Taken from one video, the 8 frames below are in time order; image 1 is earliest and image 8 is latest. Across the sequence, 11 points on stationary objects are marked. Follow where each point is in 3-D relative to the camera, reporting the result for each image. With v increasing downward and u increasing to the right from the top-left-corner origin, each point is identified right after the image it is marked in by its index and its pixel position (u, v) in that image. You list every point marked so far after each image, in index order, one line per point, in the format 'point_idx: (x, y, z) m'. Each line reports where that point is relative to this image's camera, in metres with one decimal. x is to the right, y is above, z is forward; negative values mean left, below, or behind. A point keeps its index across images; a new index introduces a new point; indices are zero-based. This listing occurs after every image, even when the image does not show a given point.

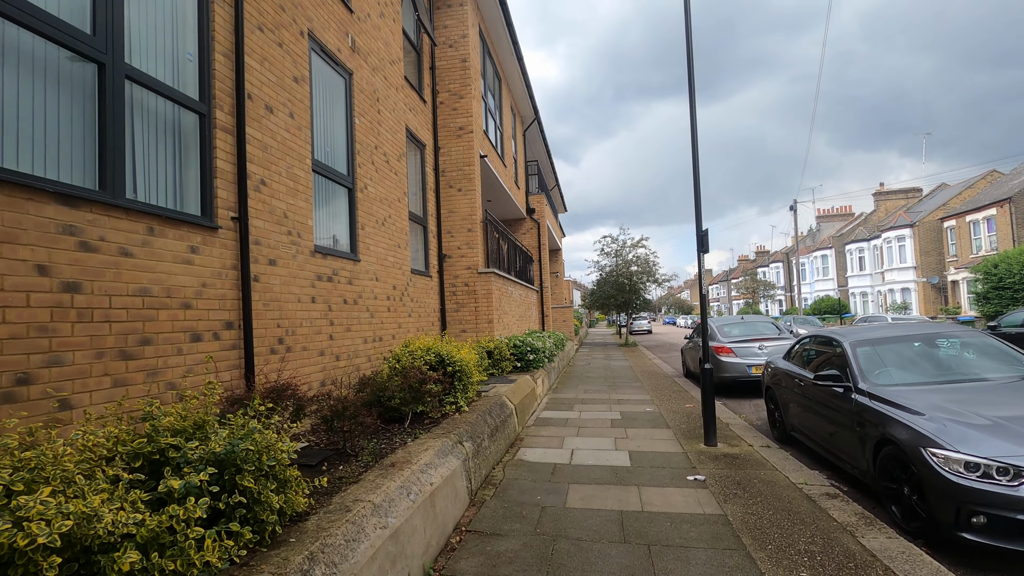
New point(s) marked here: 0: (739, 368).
0: (+3.7, -1.3, +8.8) m
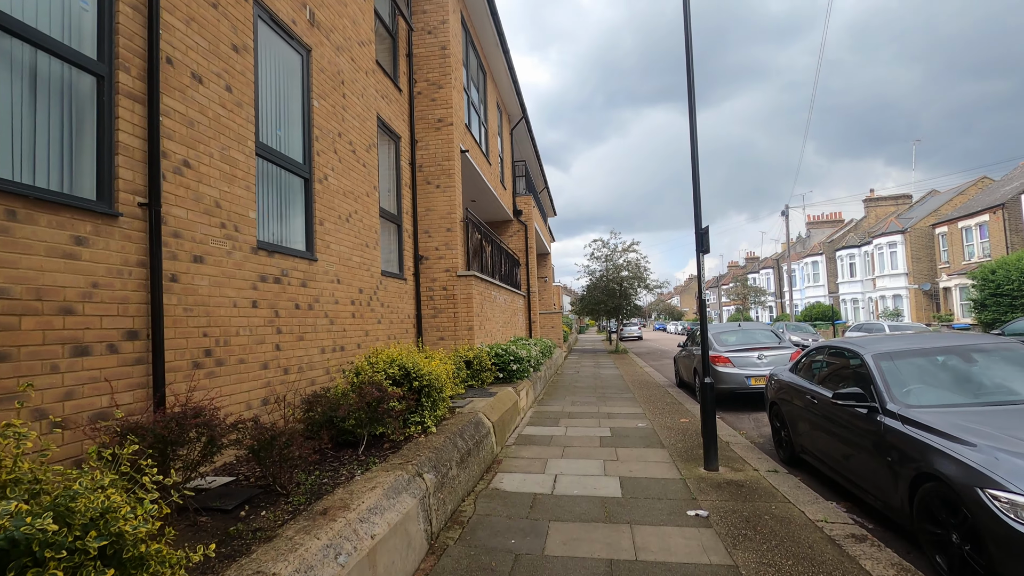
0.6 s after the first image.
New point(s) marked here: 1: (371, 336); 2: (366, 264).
0: (+3.4, -1.4, +8.2) m
1: (-1.7, -0.6, +6.3) m
2: (-1.7, +0.3, +6.3) m
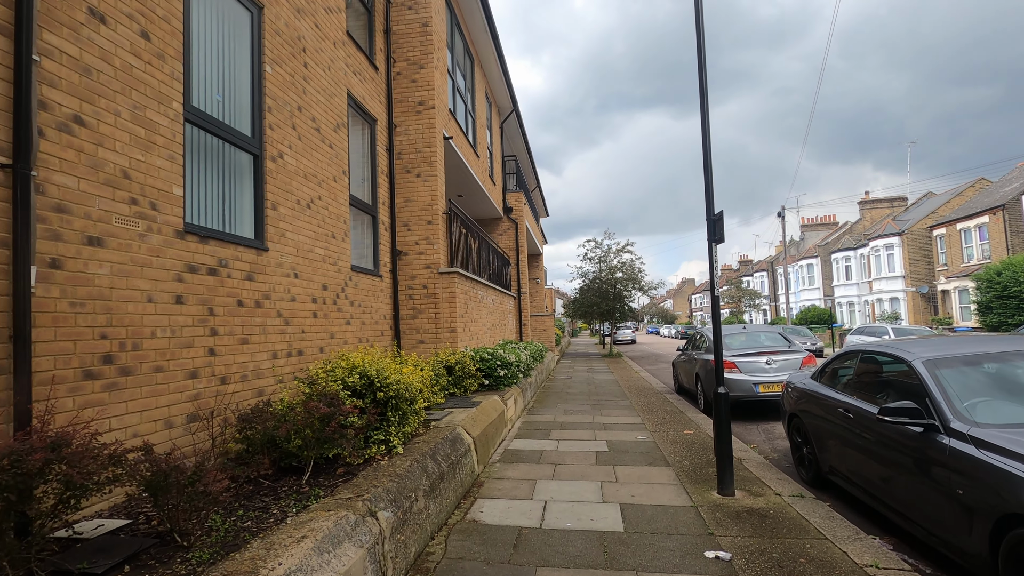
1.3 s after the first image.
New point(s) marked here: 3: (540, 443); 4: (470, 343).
0: (+3.3, -1.4, +7.5) m
1: (-1.8, -0.5, +5.6) m
2: (-1.9, +0.3, +5.6) m
3: (+0.3, -1.8, +6.3) m
4: (-0.6, -0.8, +8.1) m
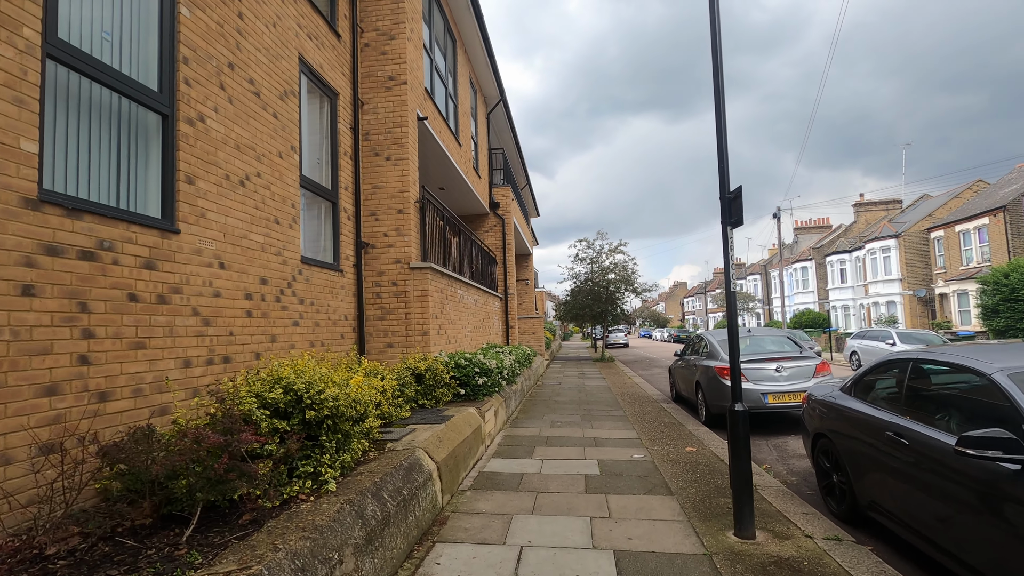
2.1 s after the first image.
0: (+3.0, -1.4, +6.7) m
1: (-2.0, -0.5, +4.7) m
2: (-2.1, +0.4, +4.7) m
3: (+0.1, -1.8, +5.4) m
4: (-0.9, -0.8, +7.3) m
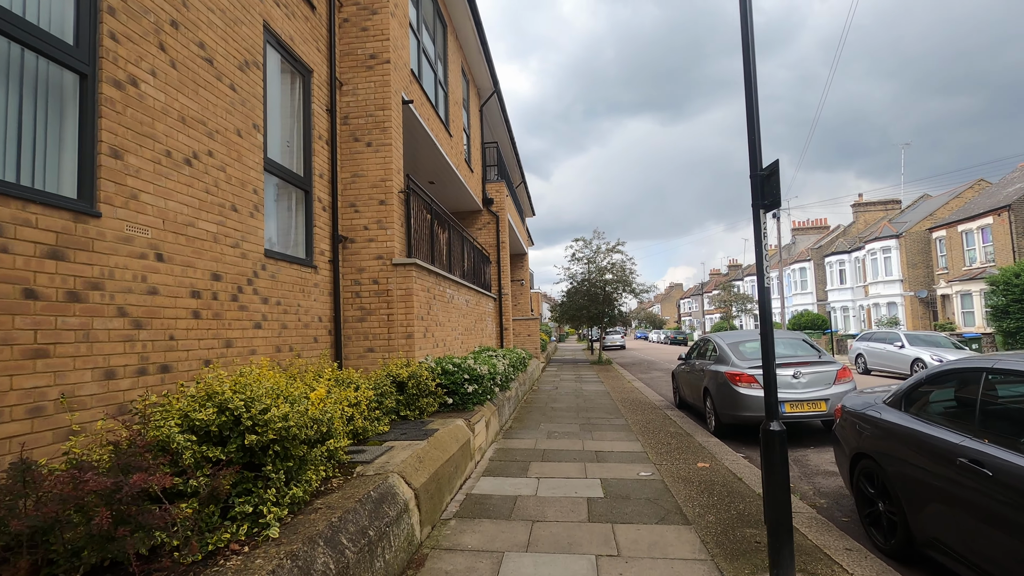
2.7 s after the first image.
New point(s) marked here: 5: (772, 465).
0: (+2.9, -1.3, +6.1) m
1: (-2.1, -0.5, +4.1) m
2: (-2.2, +0.4, +4.1) m
3: (0.0, -1.7, +4.8) m
4: (-1.0, -0.8, +6.7) m
5: (+1.5, -1.0, +3.1) m
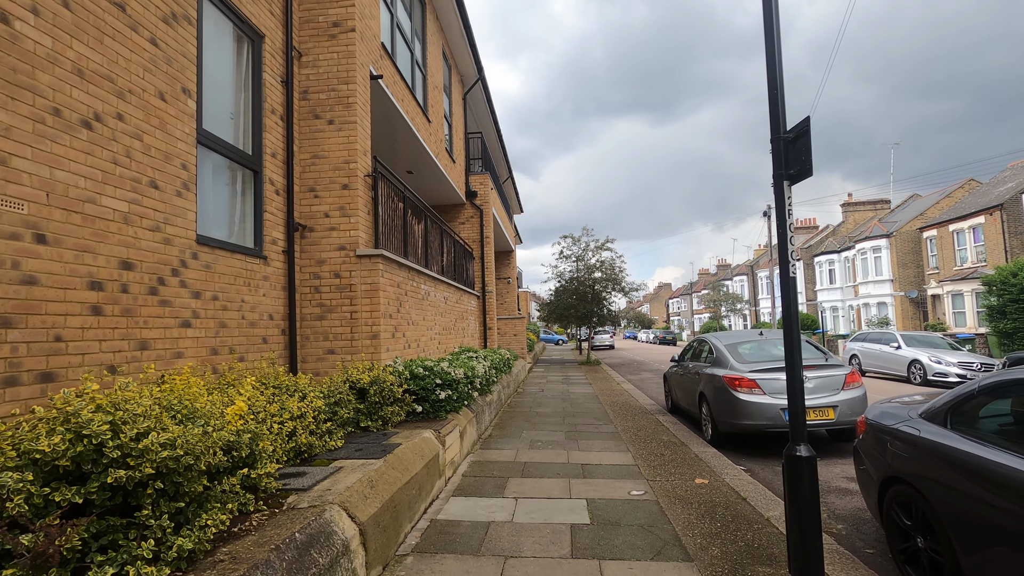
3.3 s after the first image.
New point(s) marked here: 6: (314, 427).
0: (+2.7, -1.3, +5.6) m
1: (-2.3, -0.4, +3.4) m
2: (-2.3, +0.4, +3.4) m
3: (-0.2, -1.7, +4.2) m
4: (-1.2, -0.7, +6.0) m
5: (+1.3, -1.0, +2.5) m
6: (-1.4, -1.0, +3.8) m
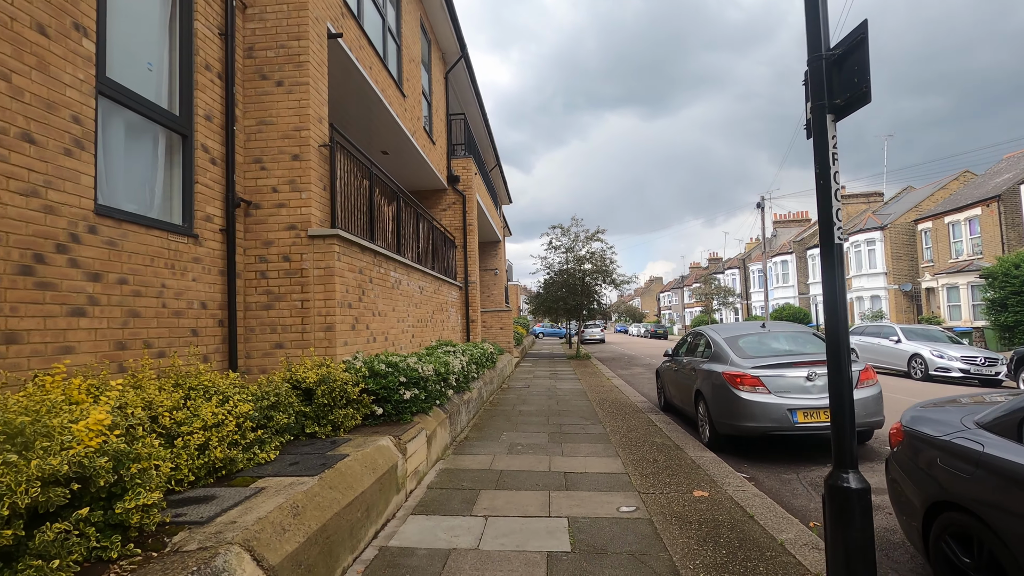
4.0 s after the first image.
0: (+2.5, -1.2, +5.0) m
1: (-2.5, -0.3, +2.8) m
2: (-2.5, +0.6, +2.8) m
3: (-0.4, -1.6, +3.6) m
4: (-1.5, -0.6, +5.4) m
5: (+1.1, -0.9, +1.9) m
6: (-1.6, -0.9, +3.1) m
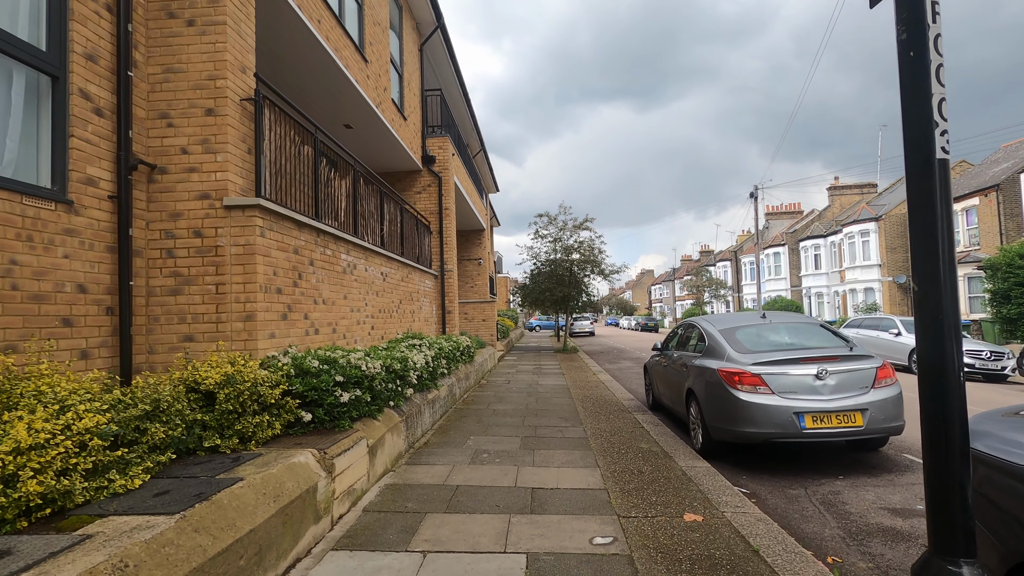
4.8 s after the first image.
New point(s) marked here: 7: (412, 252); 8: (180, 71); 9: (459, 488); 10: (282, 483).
0: (+2.1, -1.0, +4.3) m
1: (-2.8, -0.2, +2.0) m
2: (-2.8, +0.7, +1.9) m
3: (-0.7, -1.5, +2.8) m
4: (-1.8, -0.5, +4.6) m
5: (+0.8, -0.8, +1.1) m
6: (-1.9, -0.7, +2.3) m
7: (-1.7, +0.6, +9.2) m
8: (-2.5, +1.6, +4.1) m
9: (-0.4, -1.5, +4.1) m
10: (-1.2, -1.0, +2.9) m
